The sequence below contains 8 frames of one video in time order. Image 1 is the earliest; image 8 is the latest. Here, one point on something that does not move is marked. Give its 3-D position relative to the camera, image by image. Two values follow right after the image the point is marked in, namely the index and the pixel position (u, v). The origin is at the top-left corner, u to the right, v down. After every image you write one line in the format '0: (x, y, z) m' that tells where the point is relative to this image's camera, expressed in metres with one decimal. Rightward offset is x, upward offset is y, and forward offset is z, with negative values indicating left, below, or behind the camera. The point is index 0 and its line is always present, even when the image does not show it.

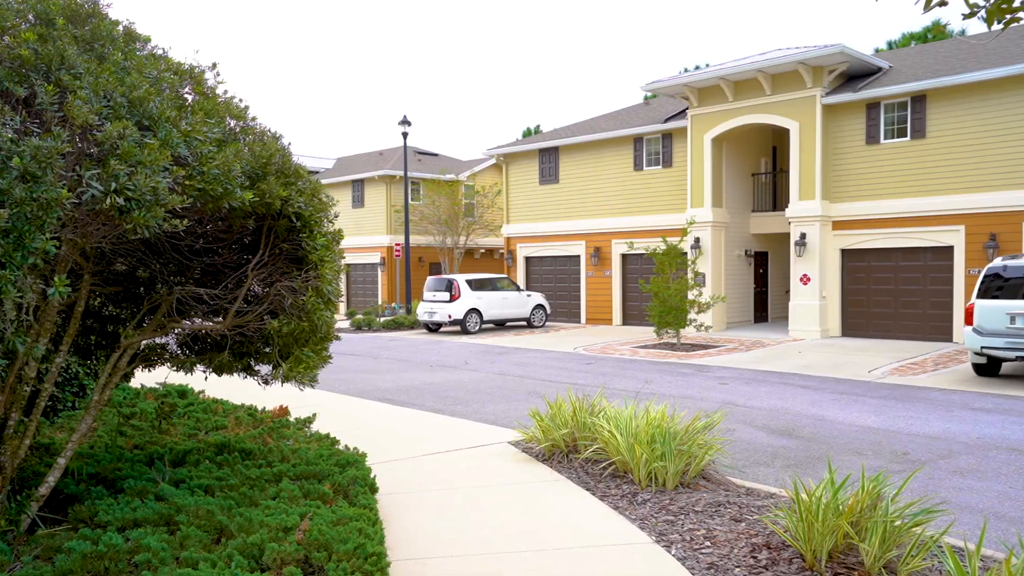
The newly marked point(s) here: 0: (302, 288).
0: (-1.3, 0.0, +4.9) m
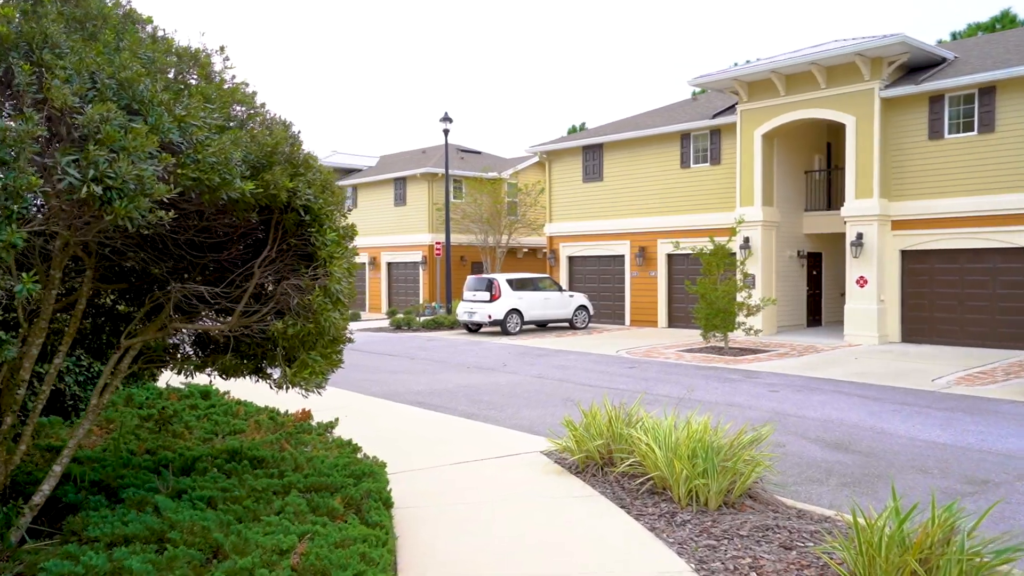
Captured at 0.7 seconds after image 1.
0: (-1.2, 0.0, +4.6) m
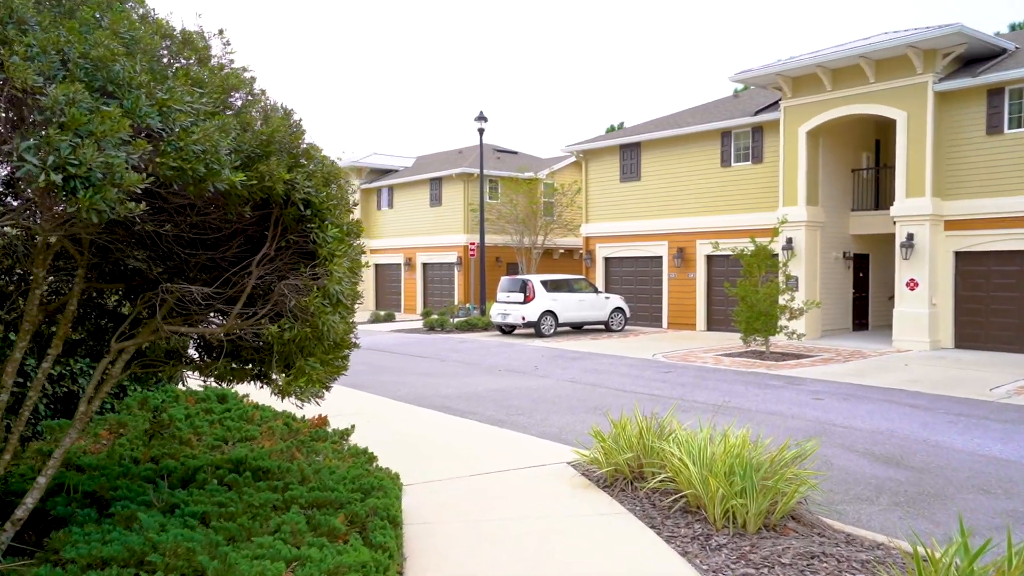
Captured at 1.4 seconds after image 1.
0: (-1.1, 0.0, +4.2) m
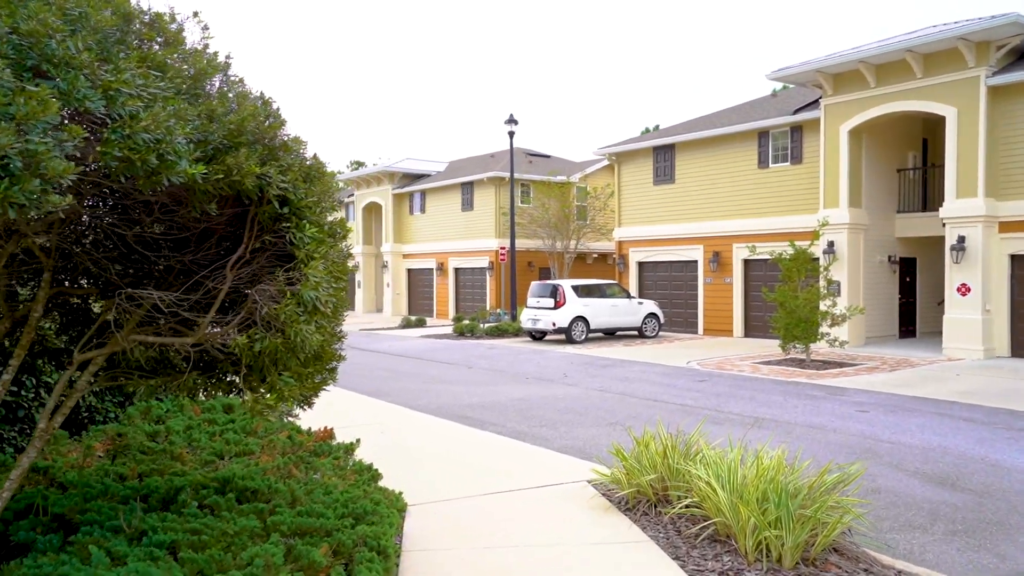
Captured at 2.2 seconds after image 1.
0: (-1.1, 0.0, +3.8) m
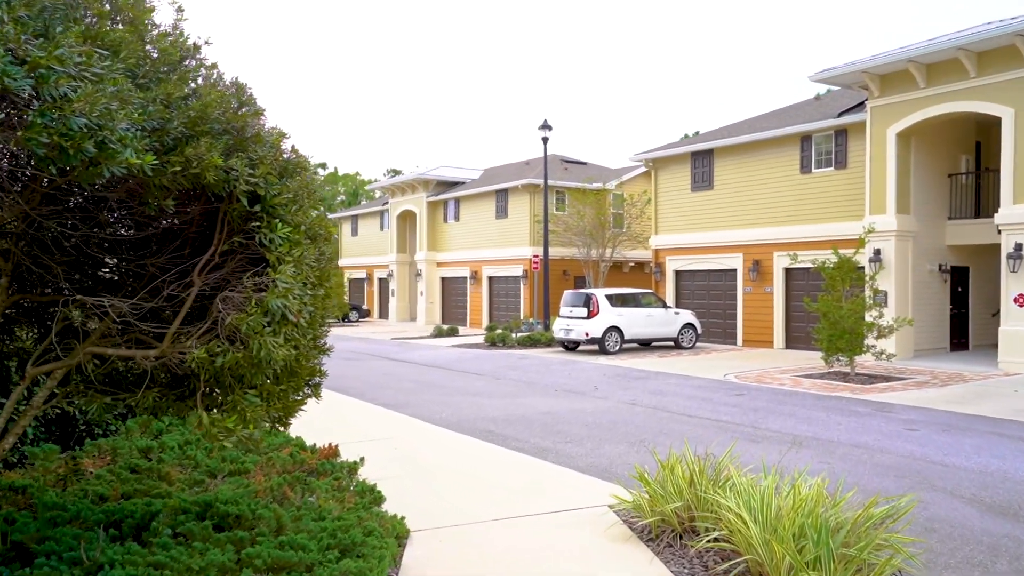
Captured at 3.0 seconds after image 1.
0: (-1.1, 0.0, +3.3) m
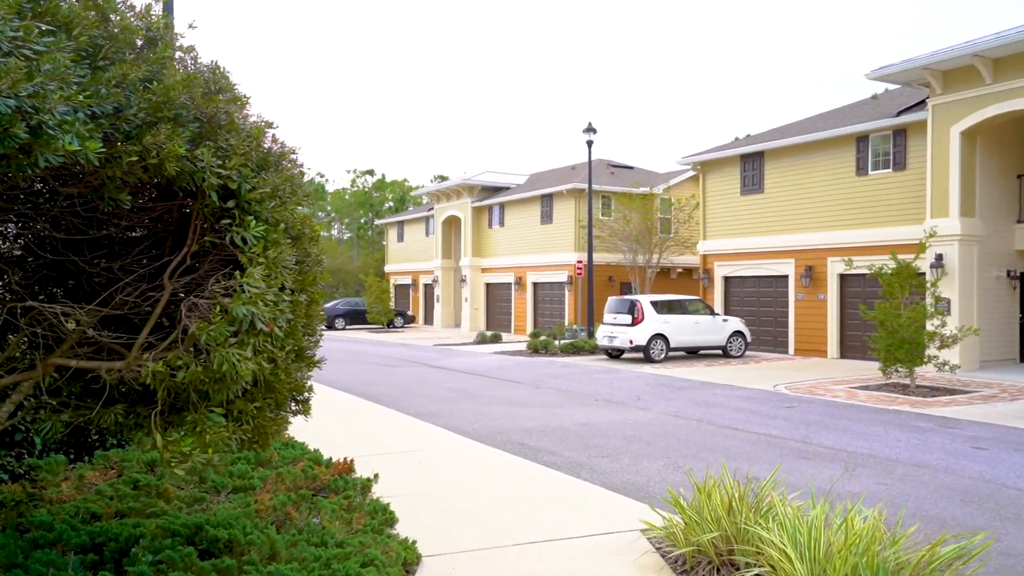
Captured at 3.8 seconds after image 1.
0: (-1.1, -0.1, +3.0) m
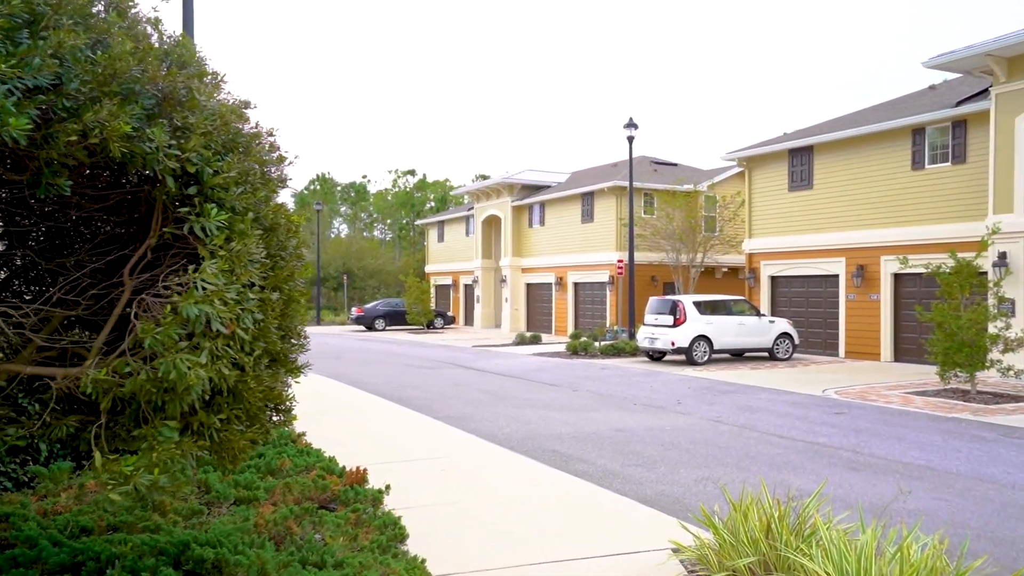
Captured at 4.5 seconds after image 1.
0: (-1.2, -0.1, +2.6) m
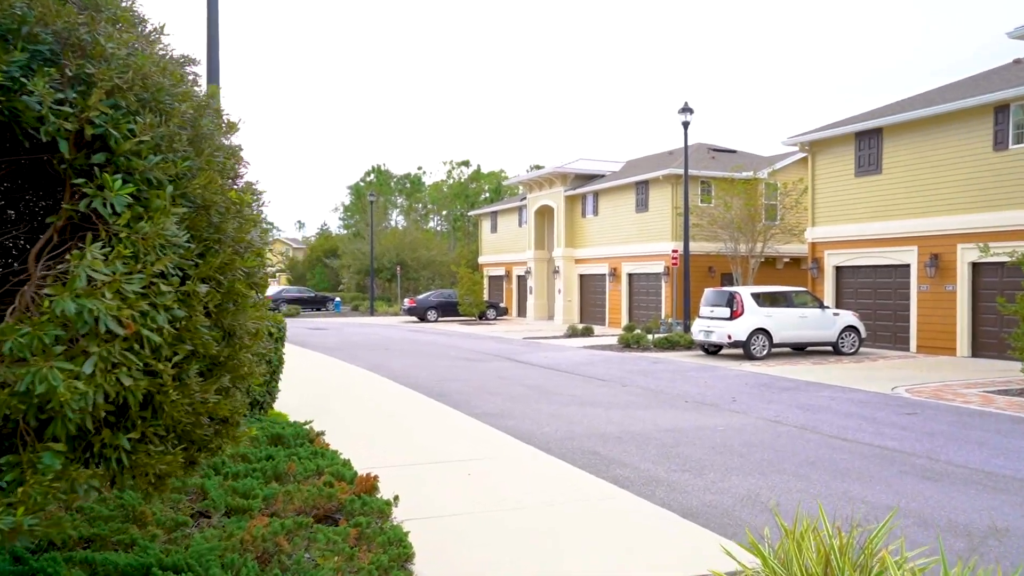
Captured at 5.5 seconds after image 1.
0: (-1.2, 0.0, +2.1) m
